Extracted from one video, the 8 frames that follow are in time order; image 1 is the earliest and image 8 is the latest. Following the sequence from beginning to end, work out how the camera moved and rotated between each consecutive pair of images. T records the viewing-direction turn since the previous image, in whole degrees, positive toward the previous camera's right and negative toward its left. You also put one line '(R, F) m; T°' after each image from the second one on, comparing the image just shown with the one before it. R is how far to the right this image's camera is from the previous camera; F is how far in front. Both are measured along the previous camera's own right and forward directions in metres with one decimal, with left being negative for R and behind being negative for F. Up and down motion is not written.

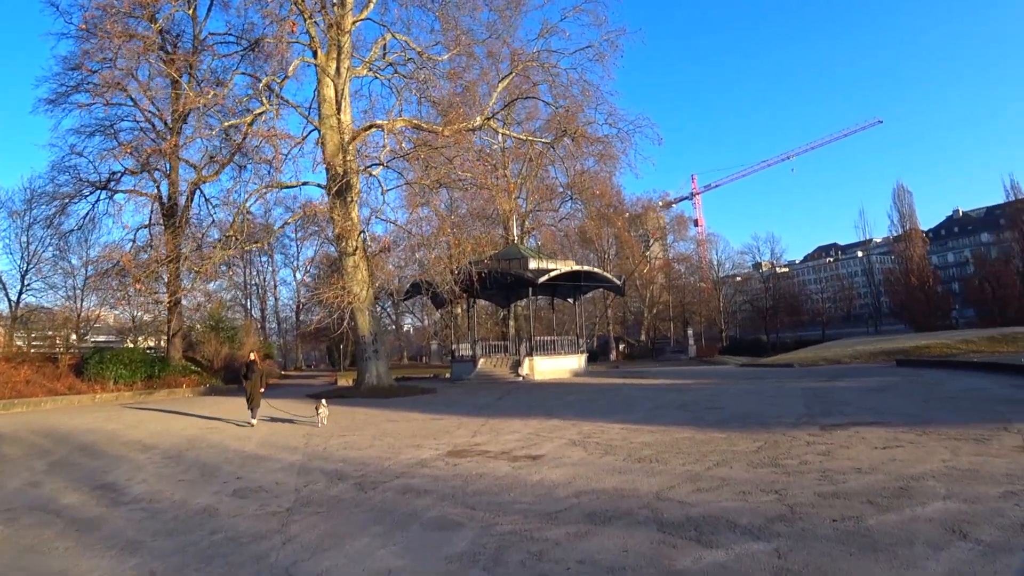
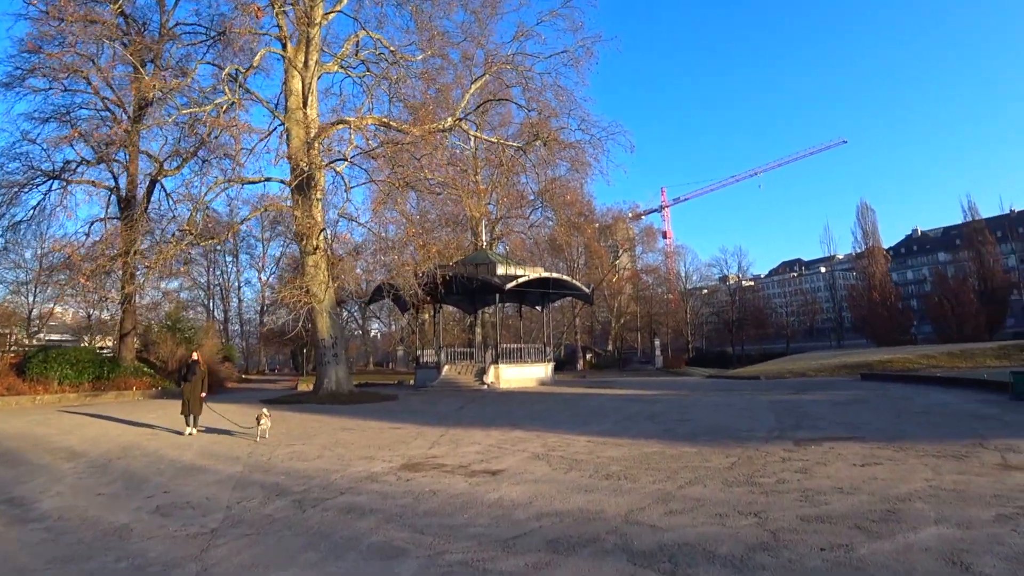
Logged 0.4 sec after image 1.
(+0.1, +0.5) m; +3°
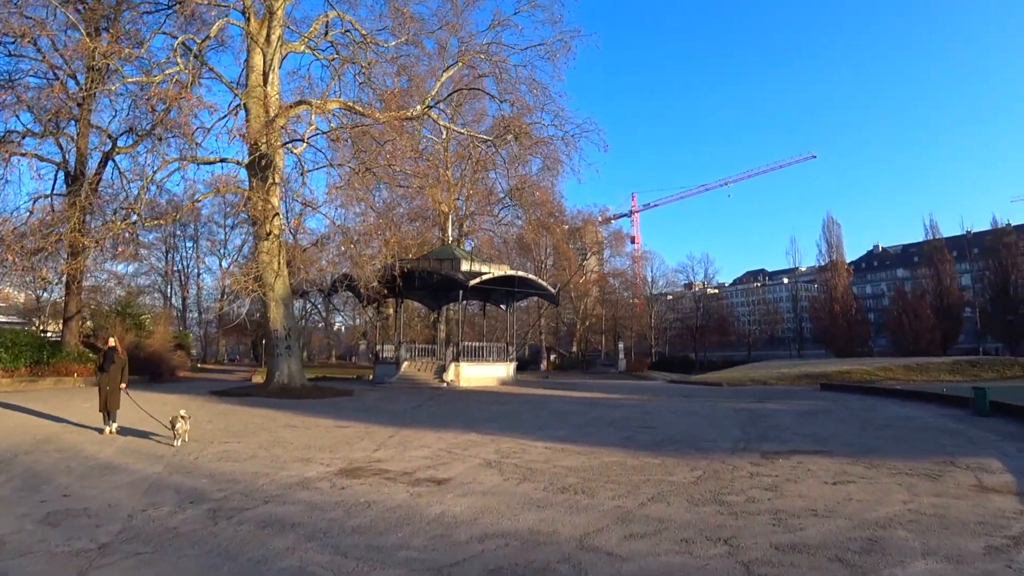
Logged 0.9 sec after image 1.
(+0.1, +0.6) m; +3°
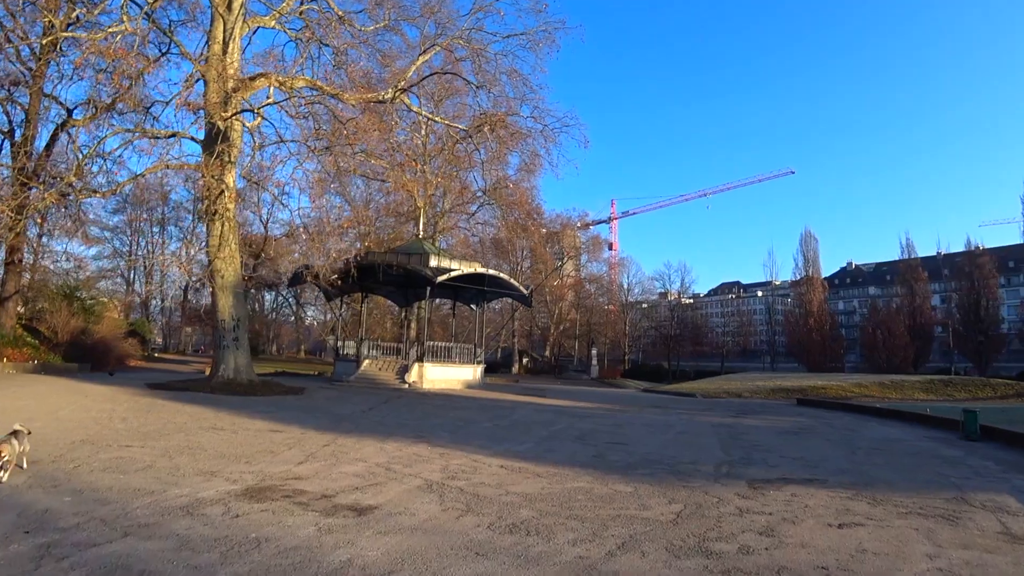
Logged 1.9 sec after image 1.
(+0.2, +1.2) m; +2°
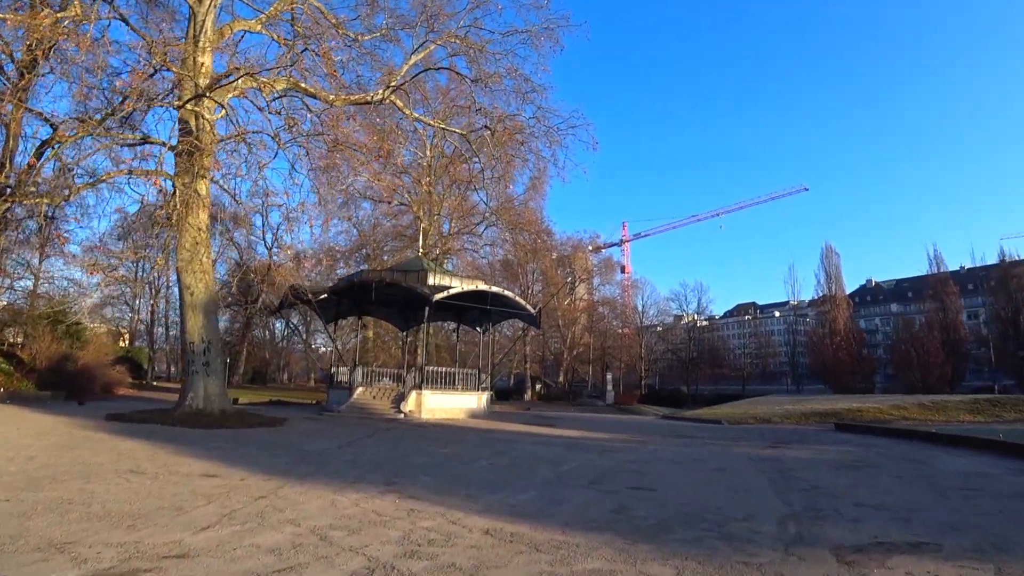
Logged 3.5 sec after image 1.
(+0.2, +2.0) m; -1°
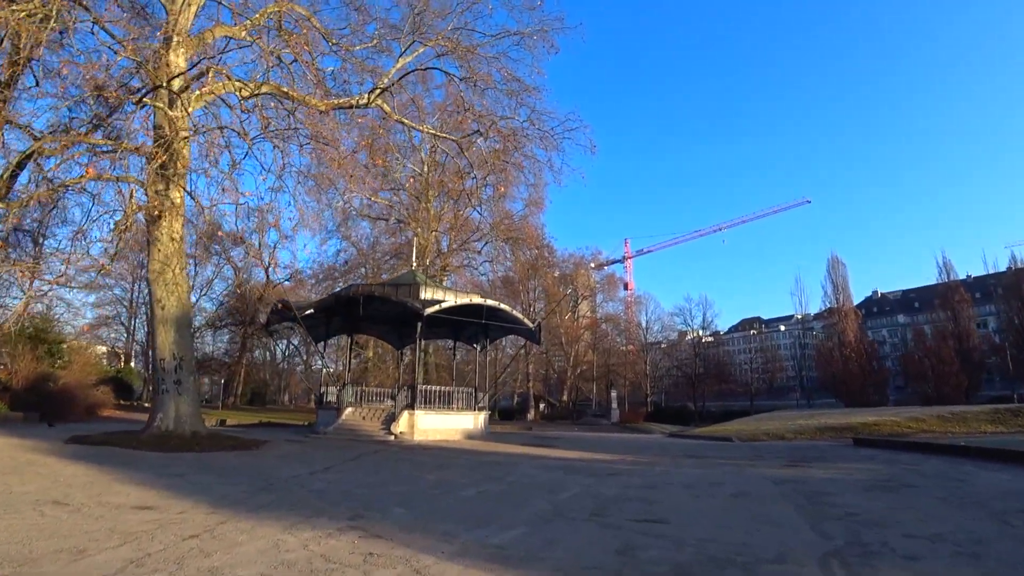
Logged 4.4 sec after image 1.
(+0.2, +1.1) m; 0°
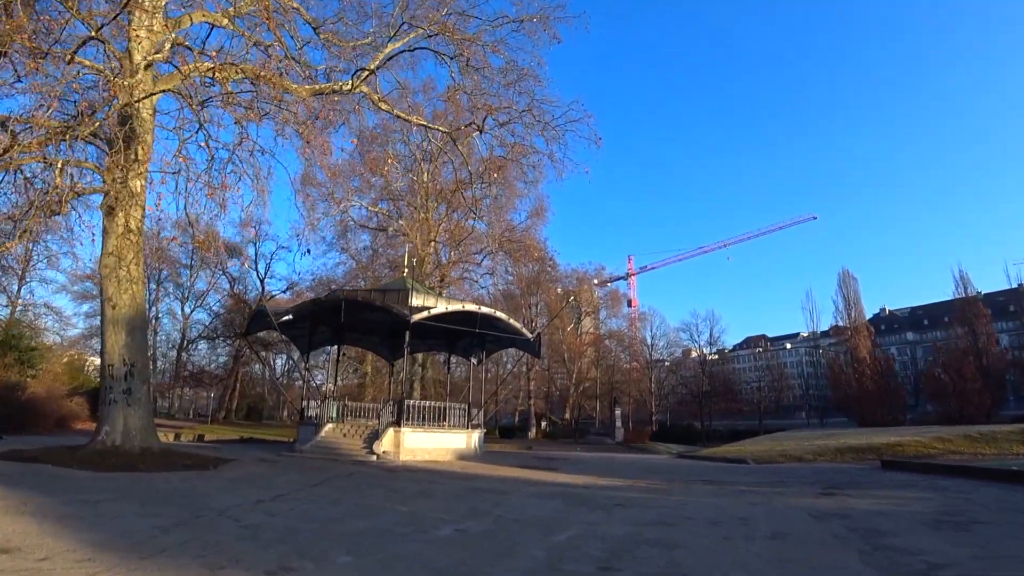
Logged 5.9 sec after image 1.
(+0.2, +1.7) m; 0°
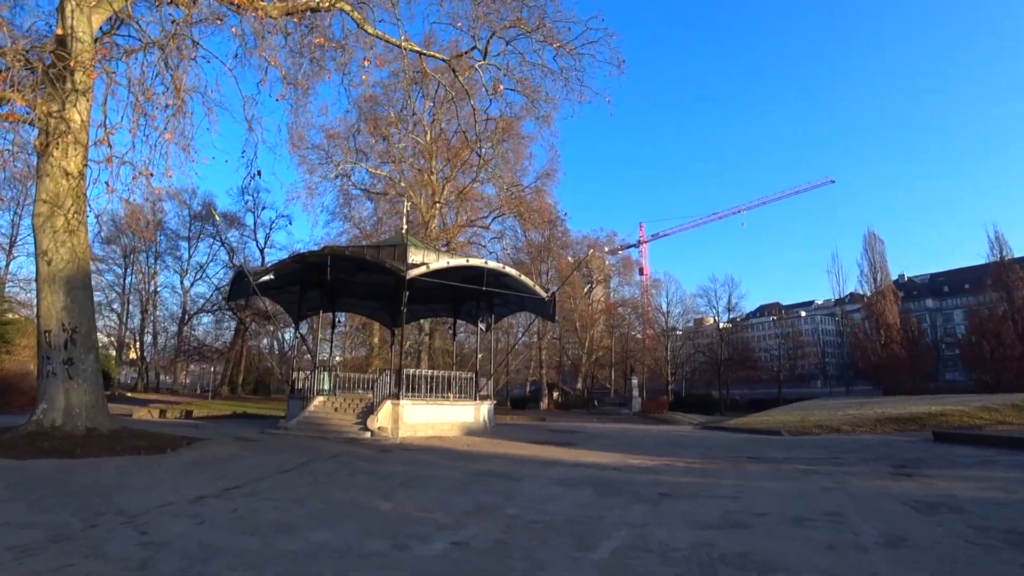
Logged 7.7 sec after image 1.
(-0.1, +2.1) m; -1°
